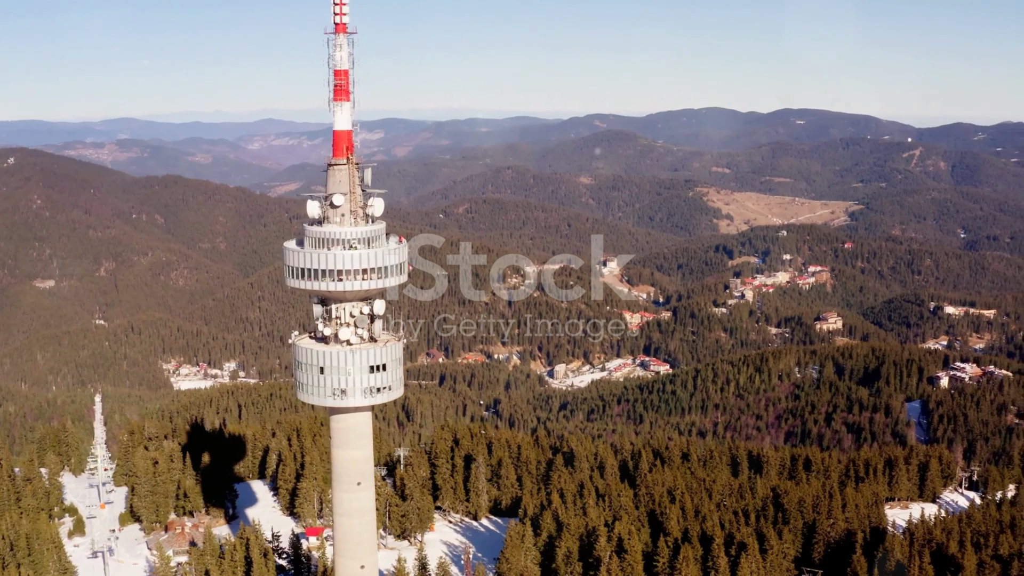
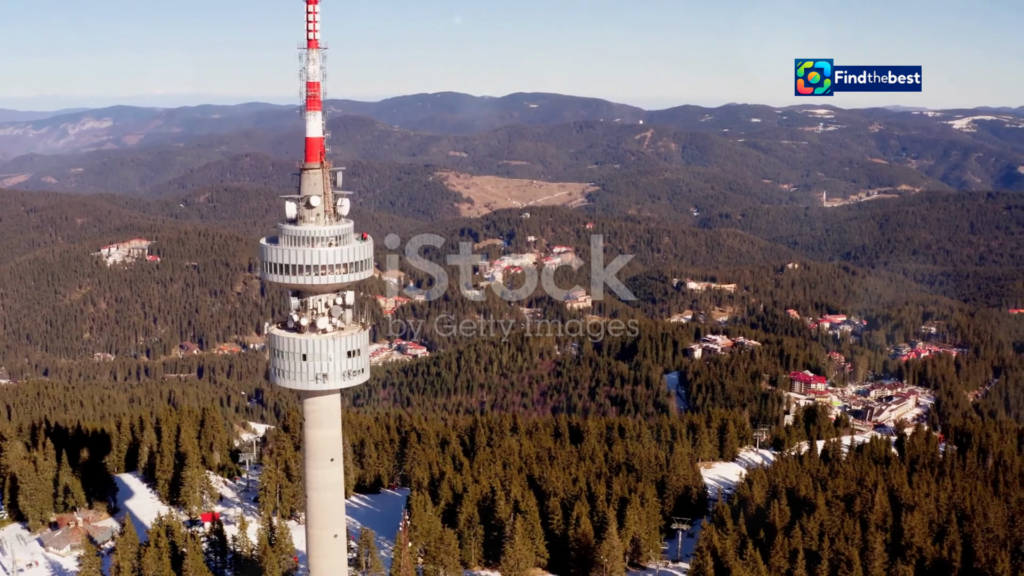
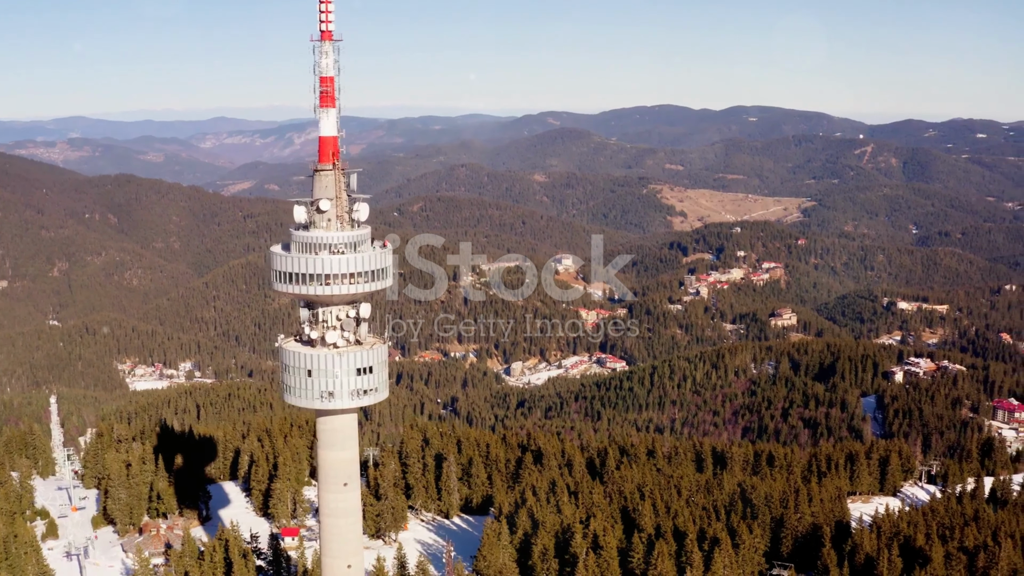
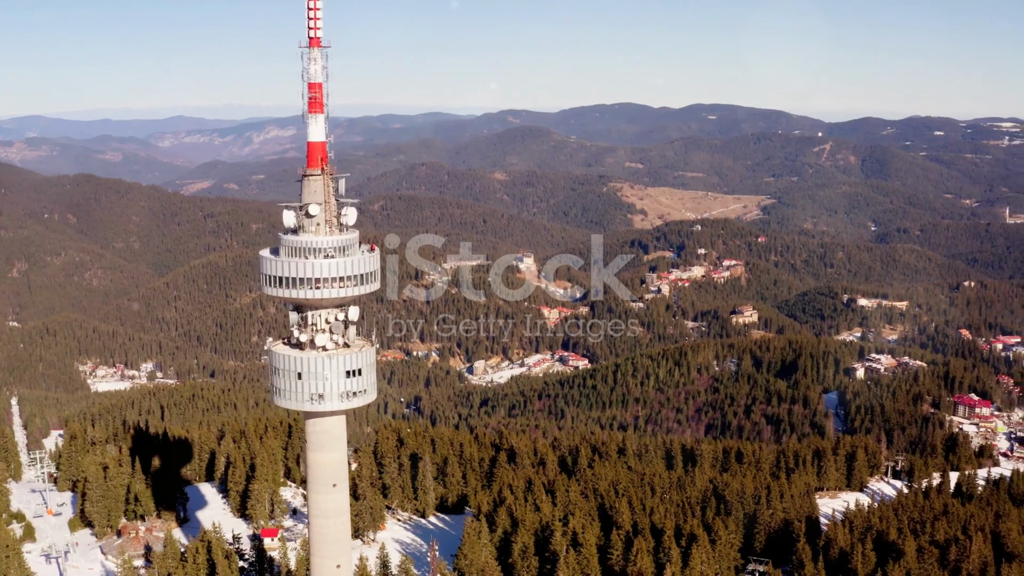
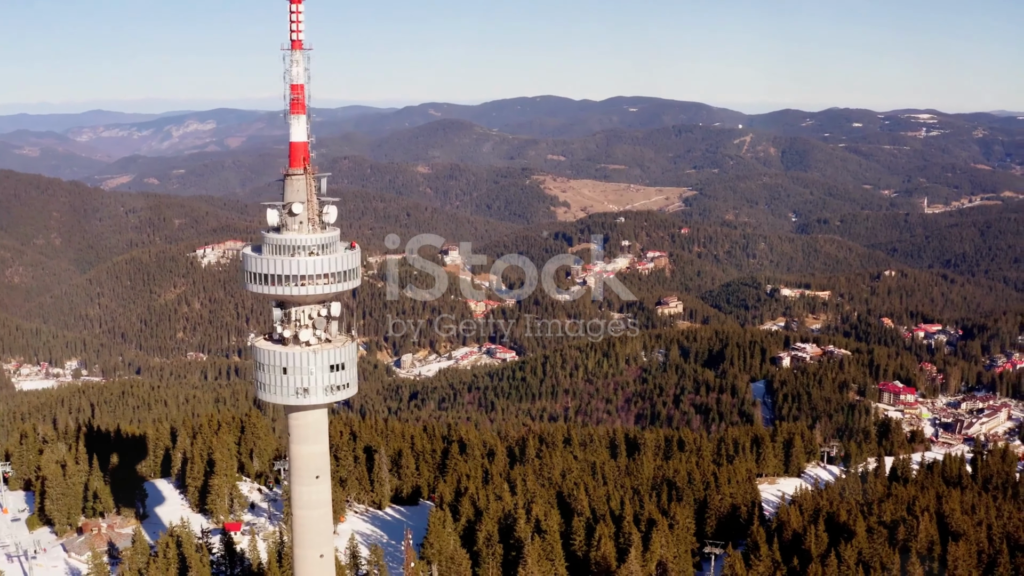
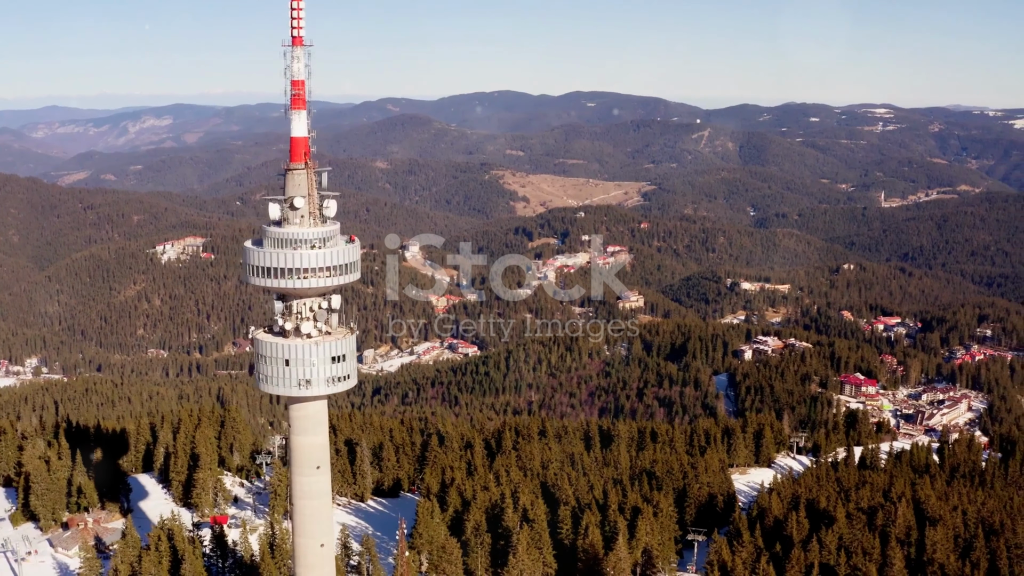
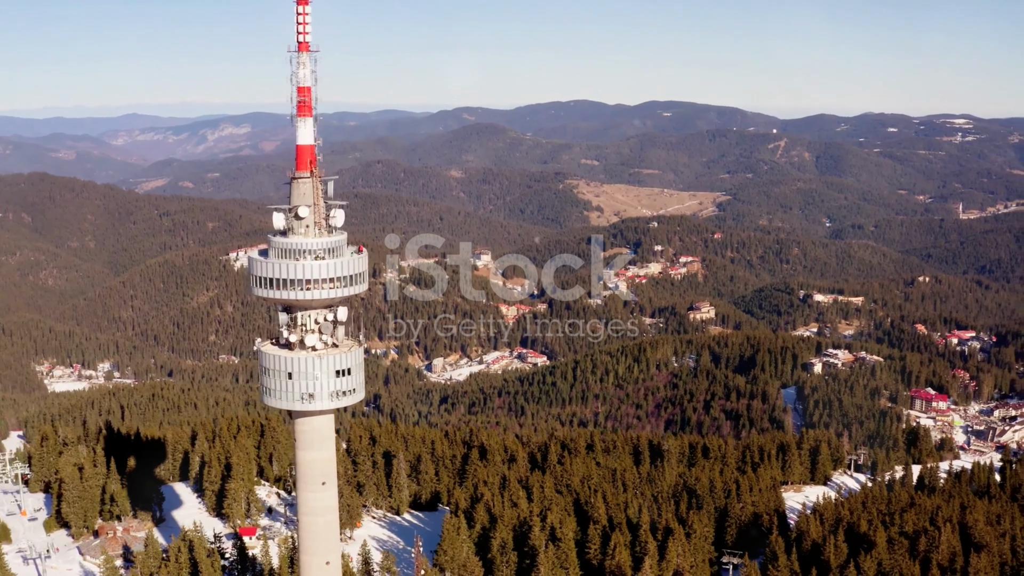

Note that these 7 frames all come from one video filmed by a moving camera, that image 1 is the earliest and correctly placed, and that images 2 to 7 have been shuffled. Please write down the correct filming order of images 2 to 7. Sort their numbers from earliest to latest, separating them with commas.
3, 4, 7, 5, 6, 2
